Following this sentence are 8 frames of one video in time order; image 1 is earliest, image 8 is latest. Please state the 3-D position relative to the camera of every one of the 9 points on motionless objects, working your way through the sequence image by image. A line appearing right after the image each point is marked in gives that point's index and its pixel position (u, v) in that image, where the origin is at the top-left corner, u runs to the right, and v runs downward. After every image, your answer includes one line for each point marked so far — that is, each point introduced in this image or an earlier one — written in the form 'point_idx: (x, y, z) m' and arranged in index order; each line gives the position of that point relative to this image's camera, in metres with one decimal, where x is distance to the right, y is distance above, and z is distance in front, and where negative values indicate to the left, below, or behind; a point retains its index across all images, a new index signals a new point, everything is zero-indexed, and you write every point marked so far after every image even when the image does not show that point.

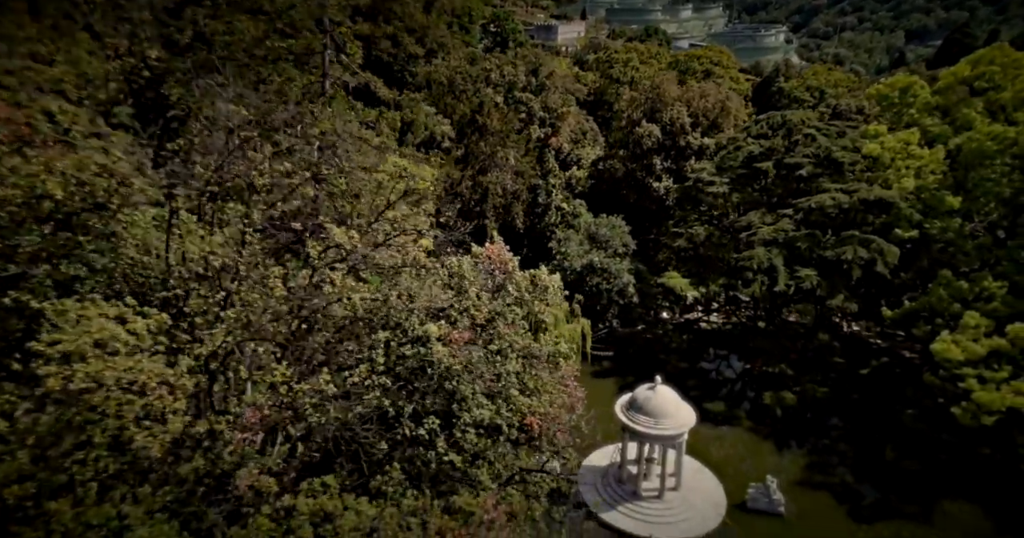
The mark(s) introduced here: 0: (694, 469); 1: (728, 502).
0: (+5.8, -6.4, +20.0) m
1: (+6.5, -7.0, +19.1) m
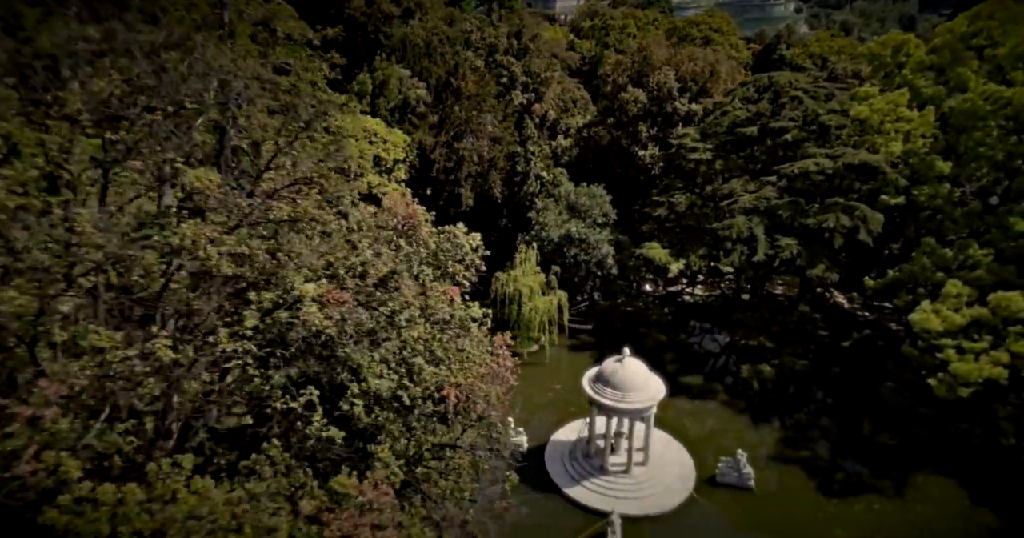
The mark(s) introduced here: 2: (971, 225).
0: (+4.8, -5.4, +19.5) m
1: (+5.5, -6.1, +18.6) m
2: (+14.4, +1.4, +19.6) m
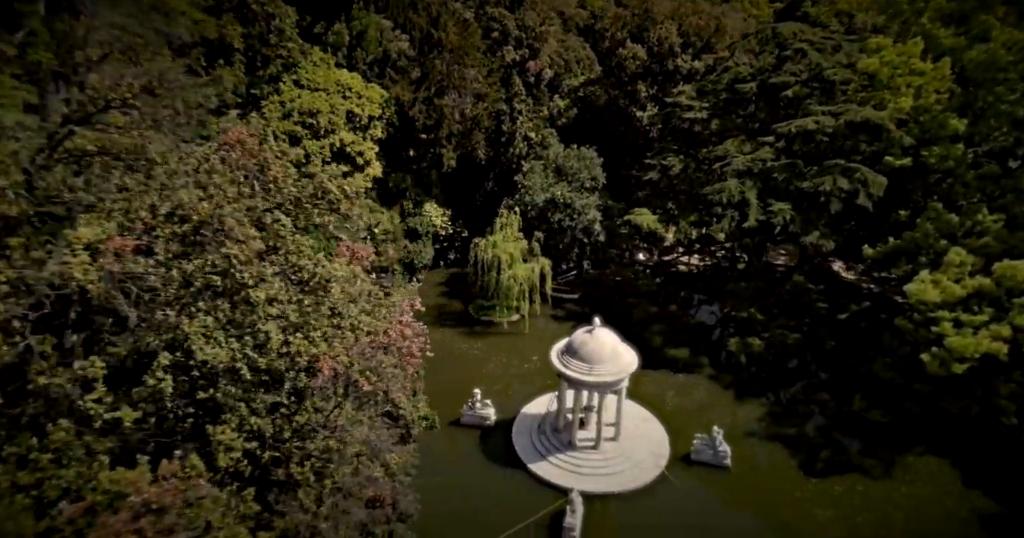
0: (+3.8, -4.4, +18.4) m
1: (+4.5, -5.1, +17.5) m
2: (+13.5, +2.3, +17.9) m
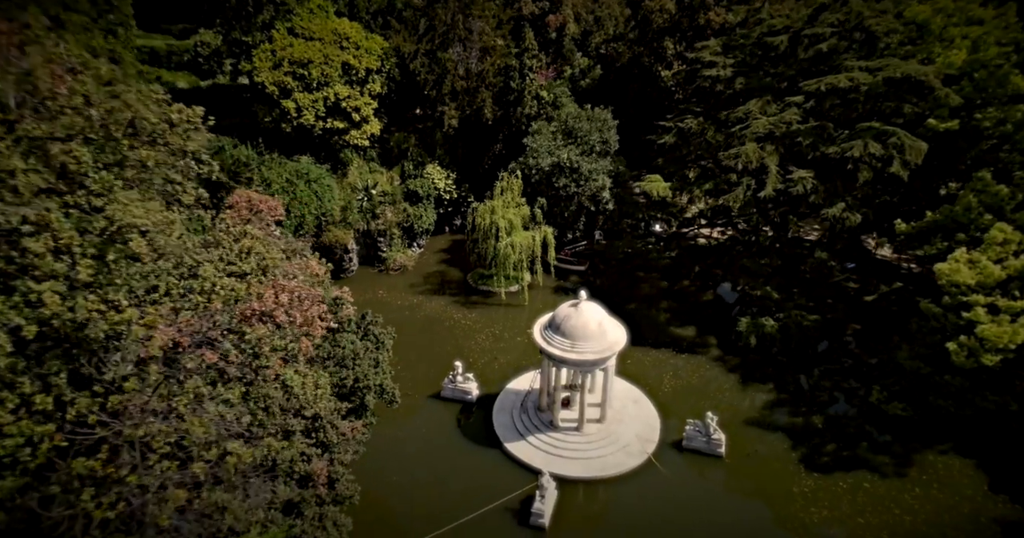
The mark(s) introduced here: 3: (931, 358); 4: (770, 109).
0: (+3.3, -3.6, +17.0) m
1: (+3.9, -4.3, +16.1) m
2: (+13.1, +2.8, +15.5) m
3: (+10.8, -2.3, +16.0) m
4: (+8.2, +5.1, +19.9) m
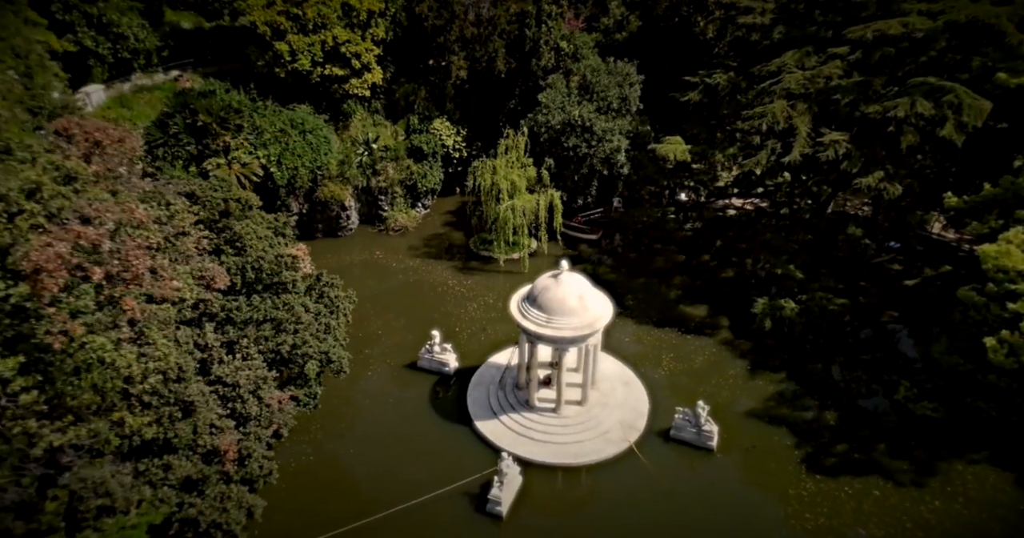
0: (+2.8, -2.8, +15.4) m
1: (+3.2, -3.6, +14.5) m
2: (+12.7, +3.0, +12.7) m
3: (+10.2, -1.9, +13.7) m
4: (+8.2, +5.8, +17.4) m
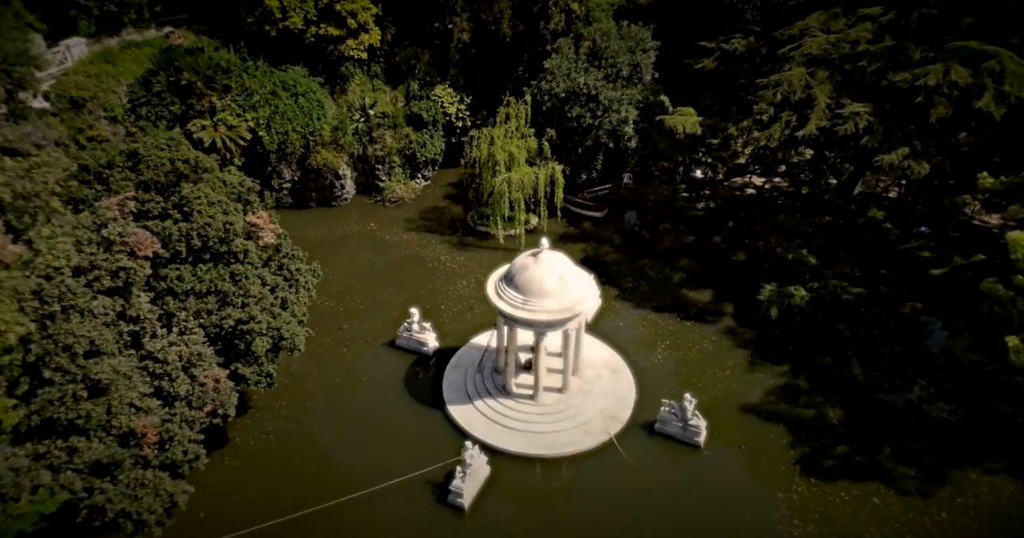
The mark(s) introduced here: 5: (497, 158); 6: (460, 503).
0: (+2.3, -2.3, +14.3) m
1: (+2.7, -3.2, +13.4) m
2: (+12.2, +3.1, +11.0) m
3: (+9.7, -1.7, +12.3) m
4: (+8.1, +6.2, +15.7) m
5: (-0.5, +3.4, +19.1) m
6: (-1.0, -4.3, +11.5) m
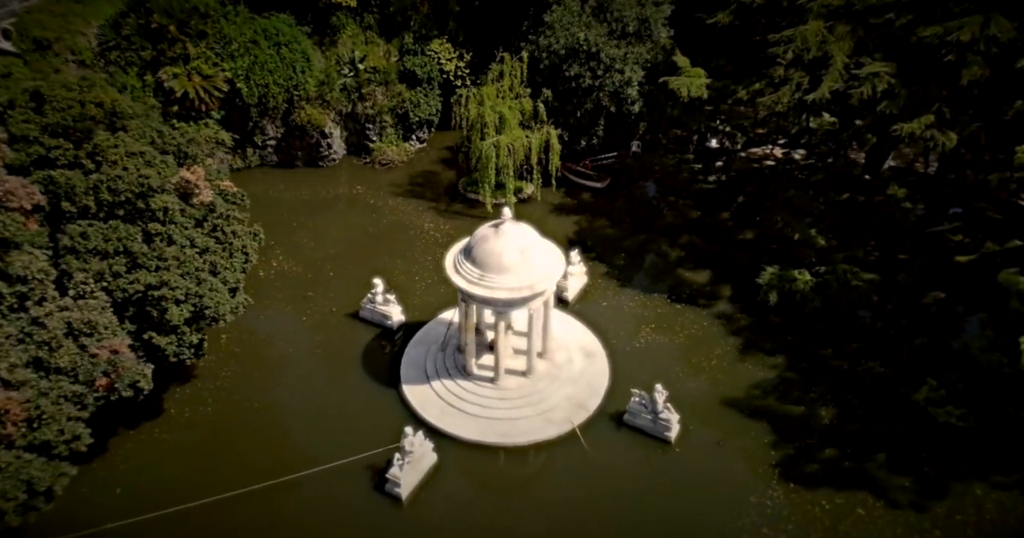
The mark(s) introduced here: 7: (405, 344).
0: (+1.5, -1.8, +13.1) m
1: (+1.9, -2.7, +12.2) m
2: (+11.4, +3.1, +9.0) m
3: (+8.8, -1.6, +10.7) m
4: (+7.7, +6.5, +13.8) m
5: (-0.7, +4.3, +17.8) m
6: (-1.9, -3.8, +10.6) m
7: (-2.4, -1.7, +13.9) m
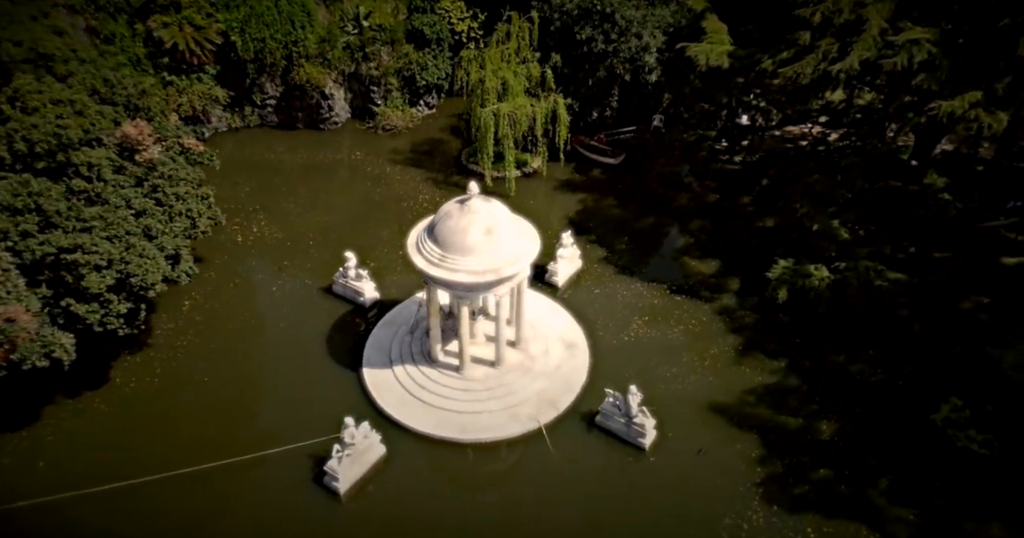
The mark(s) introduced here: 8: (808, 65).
0: (+1.0, -1.5, +12.0) m
1: (+1.2, -2.5, +11.1) m
2: (+10.8, +2.7, +6.9) m
3: (+8.1, -1.7, +9.0) m
4: (+7.6, +6.5, +11.8) m
5: (-0.6, +4.9, +16.5) m
6: (-2.7, -3.4, +9.7) m
7: (-2.9, -1.1, +13.0) m
8: (+5.7, +3.8, +11.8) m
